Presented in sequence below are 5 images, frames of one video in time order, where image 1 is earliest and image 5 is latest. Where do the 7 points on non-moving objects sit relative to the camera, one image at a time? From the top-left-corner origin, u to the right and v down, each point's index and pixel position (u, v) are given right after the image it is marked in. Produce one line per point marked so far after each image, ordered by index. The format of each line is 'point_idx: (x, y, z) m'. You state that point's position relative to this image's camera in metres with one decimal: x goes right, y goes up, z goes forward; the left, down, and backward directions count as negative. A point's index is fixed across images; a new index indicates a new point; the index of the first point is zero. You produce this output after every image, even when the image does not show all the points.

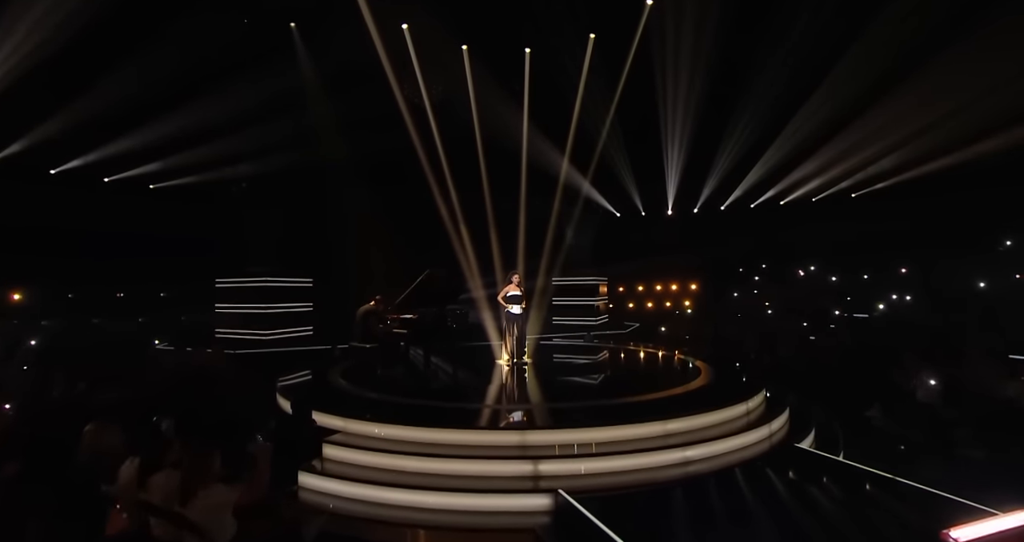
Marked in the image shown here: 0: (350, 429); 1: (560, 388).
0: (-1.6, -1.6, +4.2) m
1: (+0.7, -1.7, +6.0) m
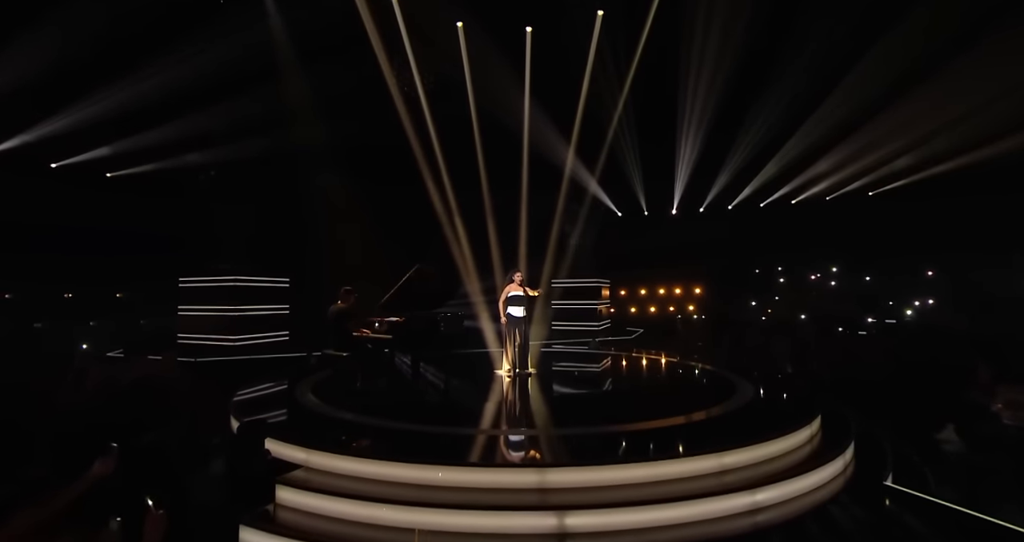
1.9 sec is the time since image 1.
0: (-1.5, -1.5, +3.3) m
1: (+0.7, -1.6, +5.2) m
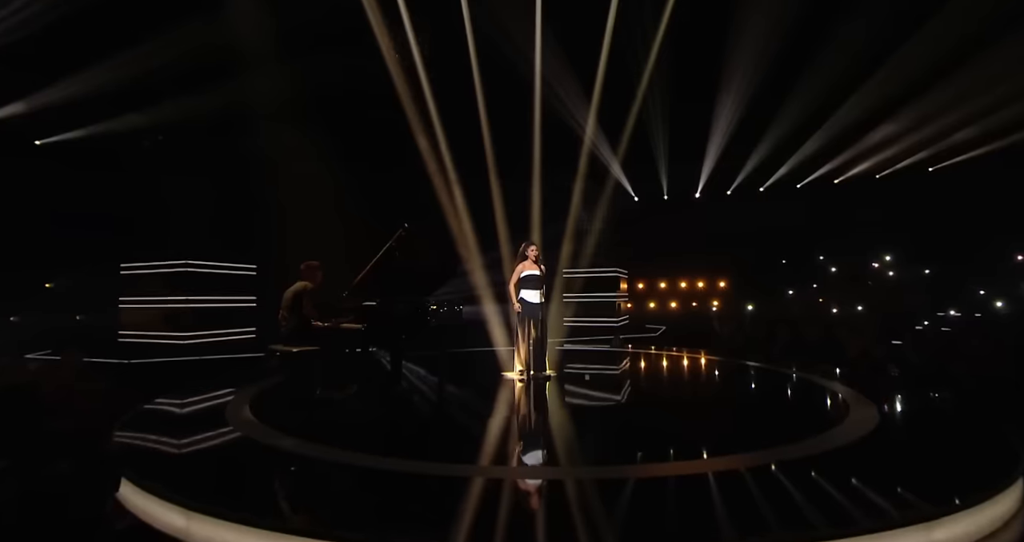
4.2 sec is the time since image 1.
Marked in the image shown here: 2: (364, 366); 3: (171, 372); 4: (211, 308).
0: (-1.4, -1.2, +1.9) m
1: (+0.8, -1.3, +3.7) m
2: (-1.8, -1.2, +5.4) m
3: (-4.4, -1.3, +5.6) m
4: (-5.0, -0.6, +7.3) m
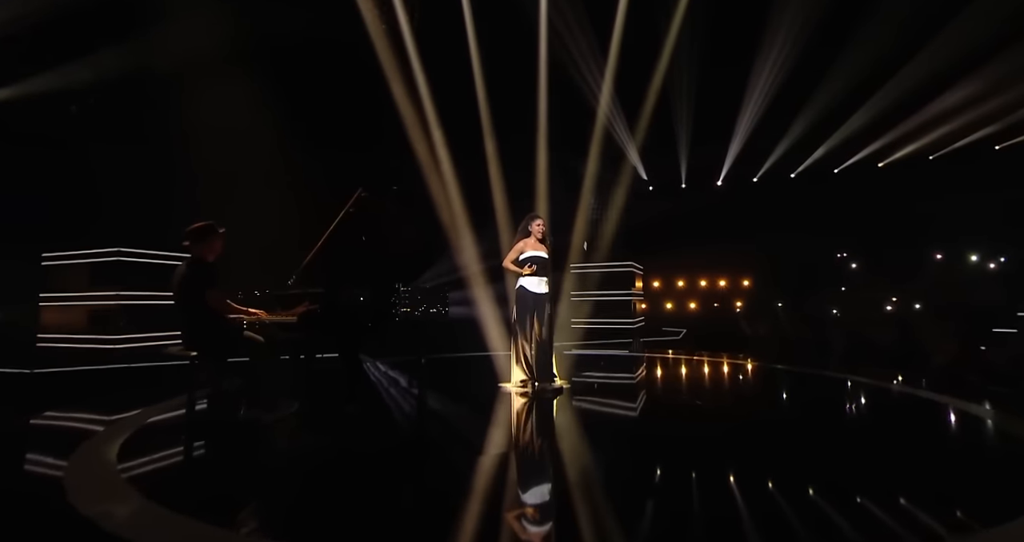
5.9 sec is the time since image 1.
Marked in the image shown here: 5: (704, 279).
0: (-1.4, -1.0, +0.7) m
1: (+0.8, -1.1, +2.5) m
2: (-1.8, -1.0, +4.2) m
3: (-4.4, -1.2, +4.4) m
4: (-5.0, -0.5, +6.2) m
5: (+5.5, -0.2, +12.6) m
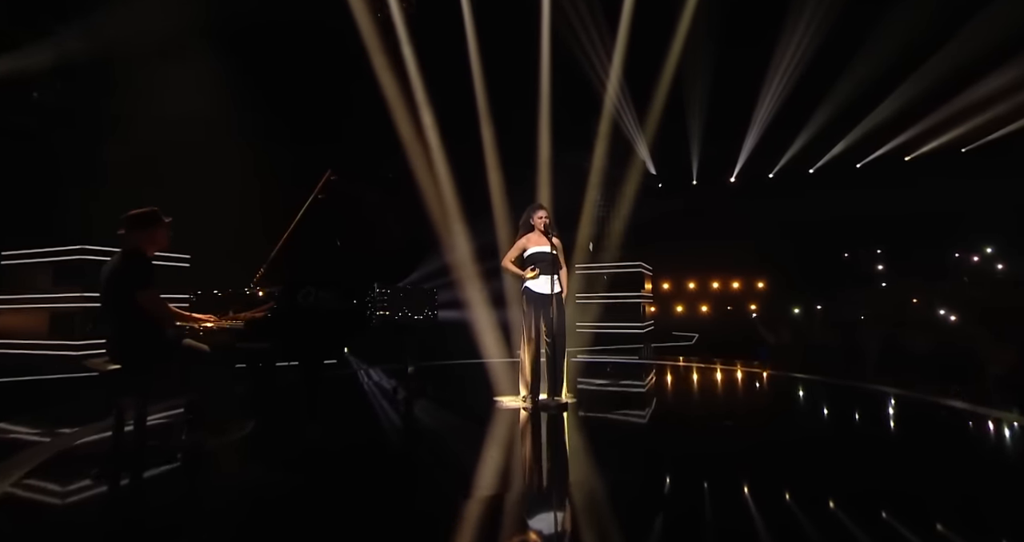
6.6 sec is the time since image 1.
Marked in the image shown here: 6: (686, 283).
0: (-1.5, -0.9, +0.2) m
1: (+0.8, -1.1, +2.0) m
2: (-1.8, -1.0, +3.7) m
3: (-4.4, -1.2, +4.0) m
4: (-4.9, -0.5, +5.7) m
5: (+5.6, -0.3, +12.0) m
6: (+4.7, -0.3, +11.8) m
